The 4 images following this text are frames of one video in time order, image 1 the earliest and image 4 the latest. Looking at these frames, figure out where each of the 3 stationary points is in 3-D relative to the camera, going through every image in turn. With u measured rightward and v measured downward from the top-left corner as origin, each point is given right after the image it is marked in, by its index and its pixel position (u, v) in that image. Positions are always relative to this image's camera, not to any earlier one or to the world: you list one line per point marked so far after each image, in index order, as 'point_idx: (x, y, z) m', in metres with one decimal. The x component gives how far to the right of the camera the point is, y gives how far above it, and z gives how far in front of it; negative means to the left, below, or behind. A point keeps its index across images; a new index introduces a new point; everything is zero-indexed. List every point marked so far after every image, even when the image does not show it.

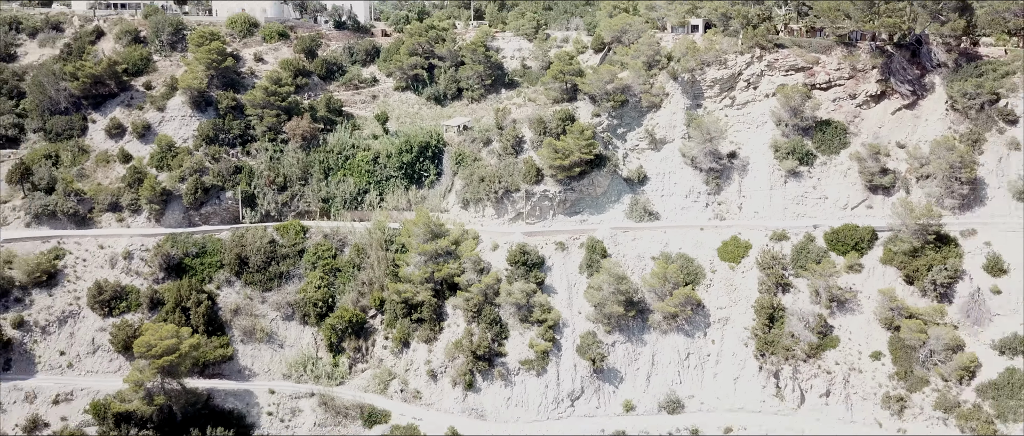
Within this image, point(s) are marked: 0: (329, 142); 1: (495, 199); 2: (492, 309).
0: (-4.0, +1.7, +18.9) m
1: (-0.3, +0.4, +17.4) m
2: (-0.4, -1.6, +15.2) m
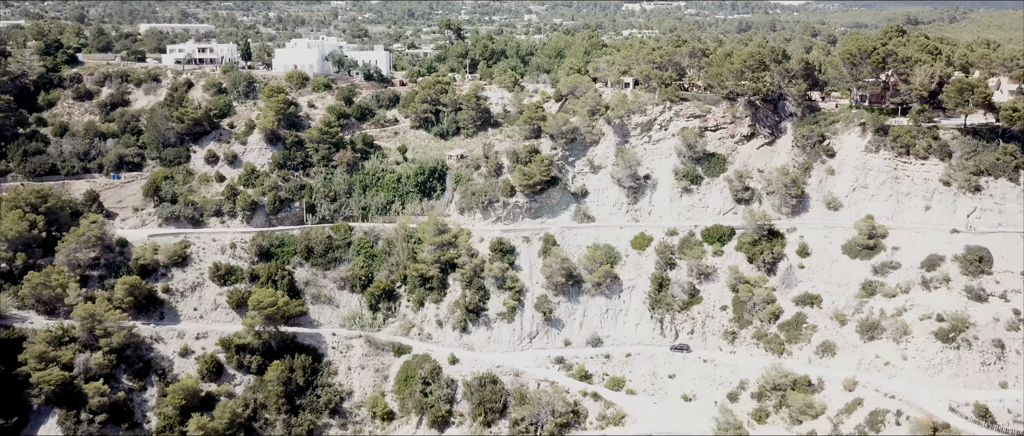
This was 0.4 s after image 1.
0: (-4.6, +1.6, +26.8) m
1: (-0.9, +0.3, +25.2) m
2: (-0.9, -1.7, +23.0) m
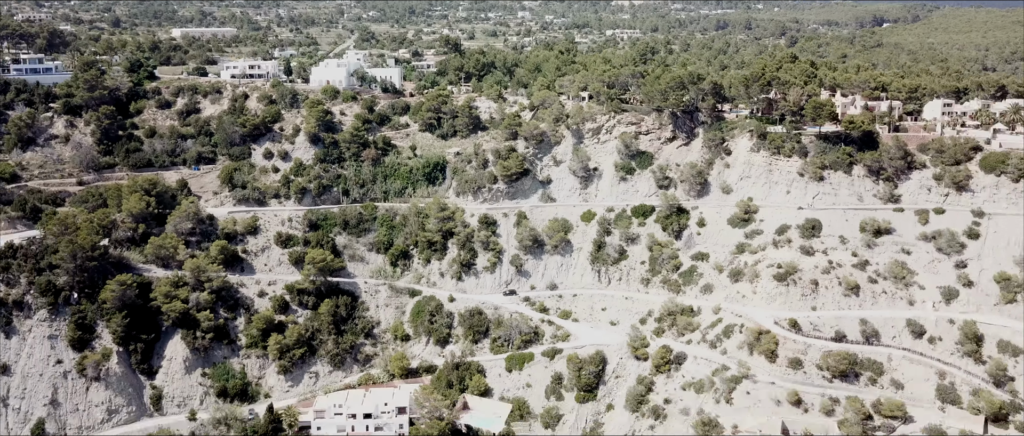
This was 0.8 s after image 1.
0: (-5.3, +2.3, +35.7) m
1: (-1.5, +1.1, +34.1) m
2: (-1.6, -1.0, +31.9) m
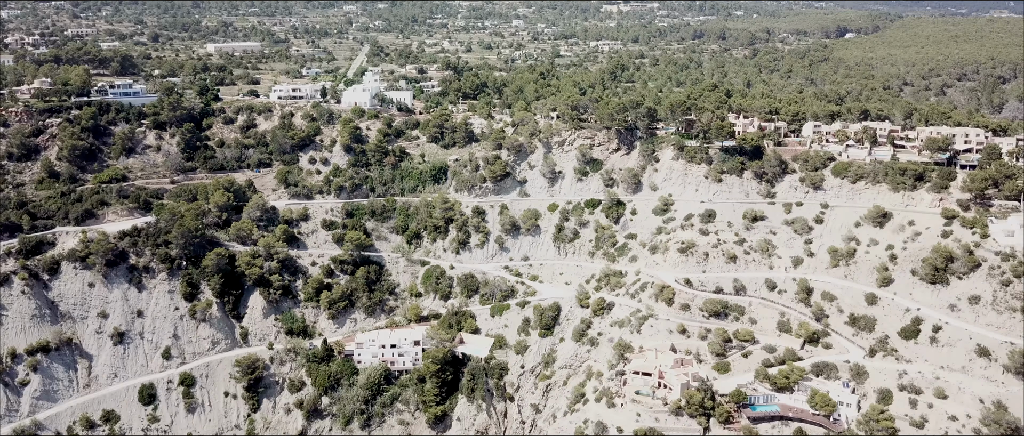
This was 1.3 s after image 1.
0: (-6.1, +2.8, +47.1) m
1: (-2.3, +1.5, +45.5) m
2: (-2.4, -0.5, +43.4) m
